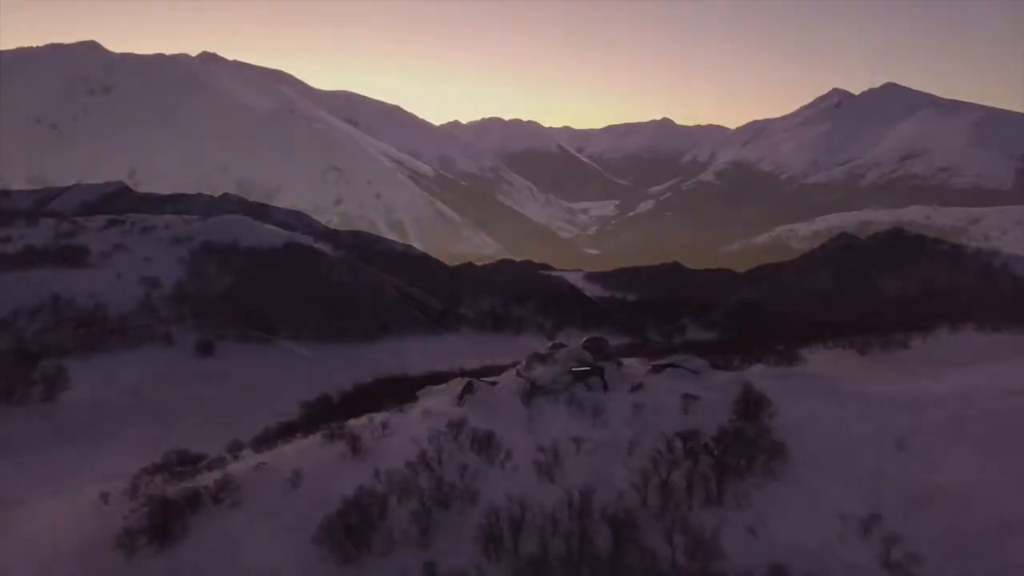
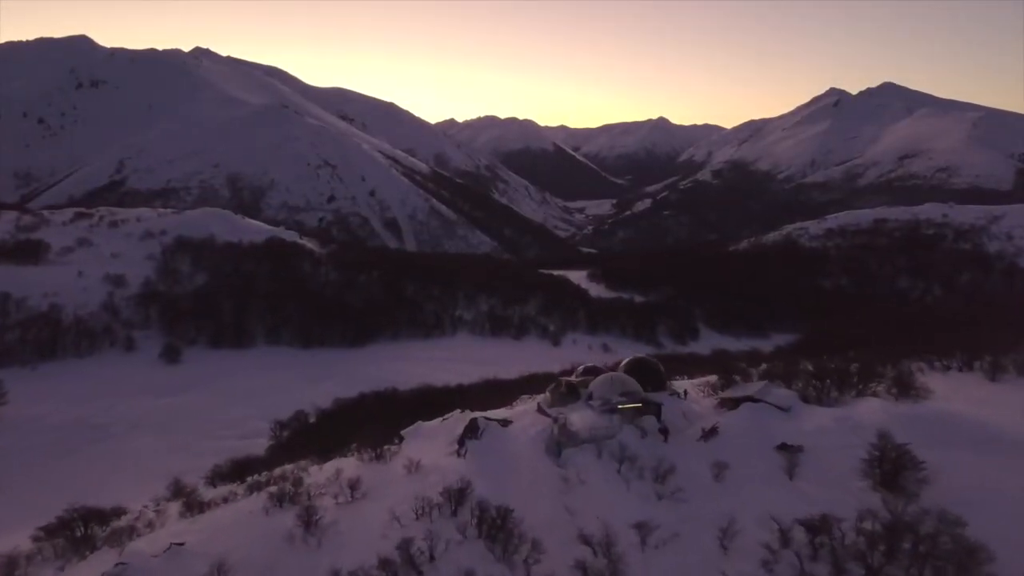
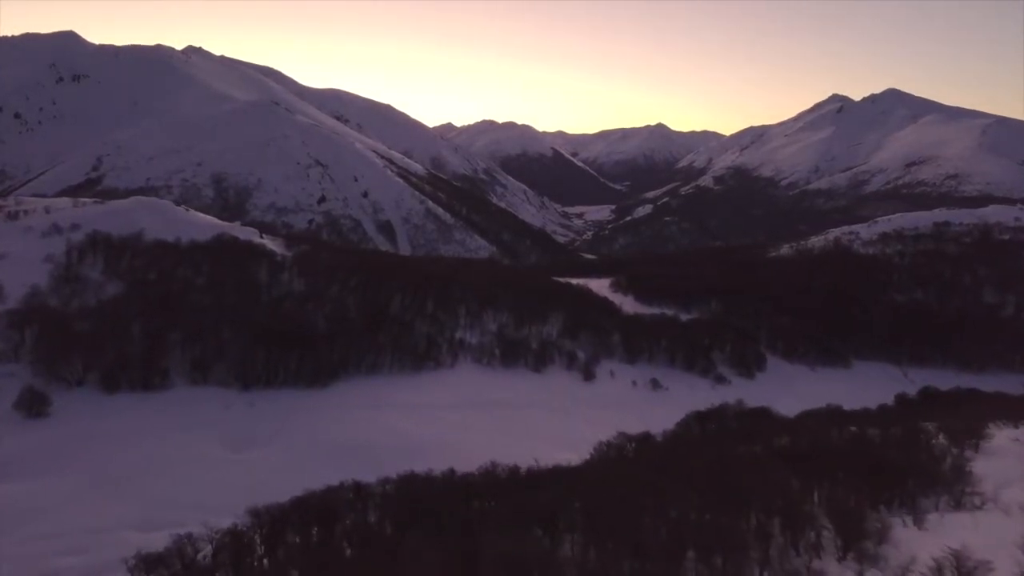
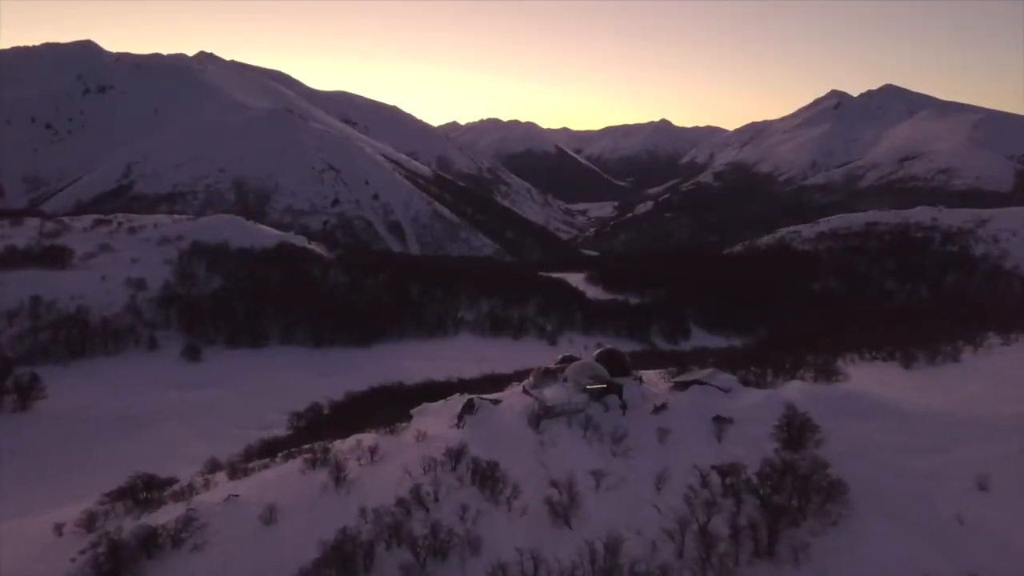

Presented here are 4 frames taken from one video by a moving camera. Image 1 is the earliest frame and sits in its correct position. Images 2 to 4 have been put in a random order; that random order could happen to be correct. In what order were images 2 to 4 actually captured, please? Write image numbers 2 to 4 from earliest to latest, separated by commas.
4, 2, 3
